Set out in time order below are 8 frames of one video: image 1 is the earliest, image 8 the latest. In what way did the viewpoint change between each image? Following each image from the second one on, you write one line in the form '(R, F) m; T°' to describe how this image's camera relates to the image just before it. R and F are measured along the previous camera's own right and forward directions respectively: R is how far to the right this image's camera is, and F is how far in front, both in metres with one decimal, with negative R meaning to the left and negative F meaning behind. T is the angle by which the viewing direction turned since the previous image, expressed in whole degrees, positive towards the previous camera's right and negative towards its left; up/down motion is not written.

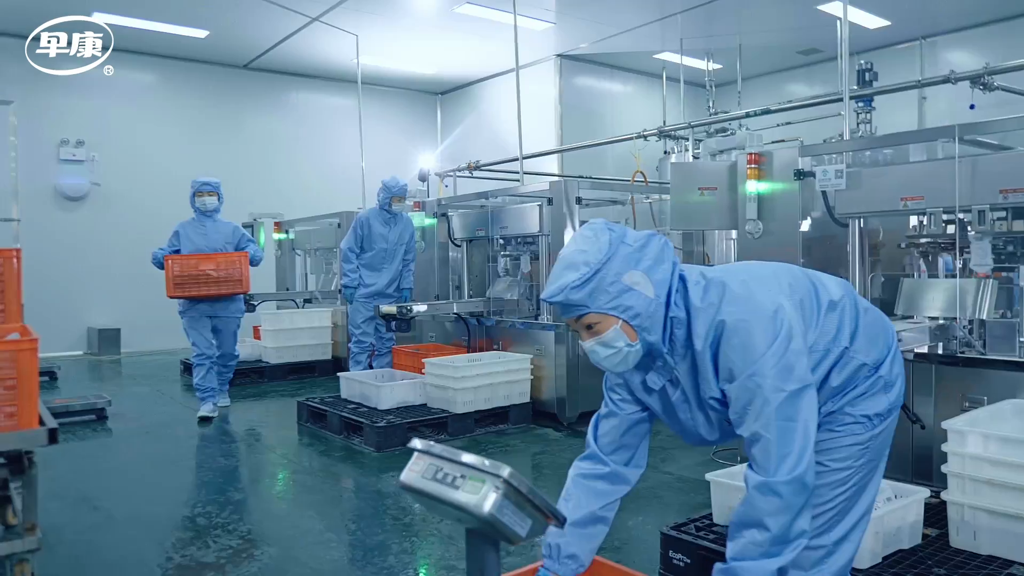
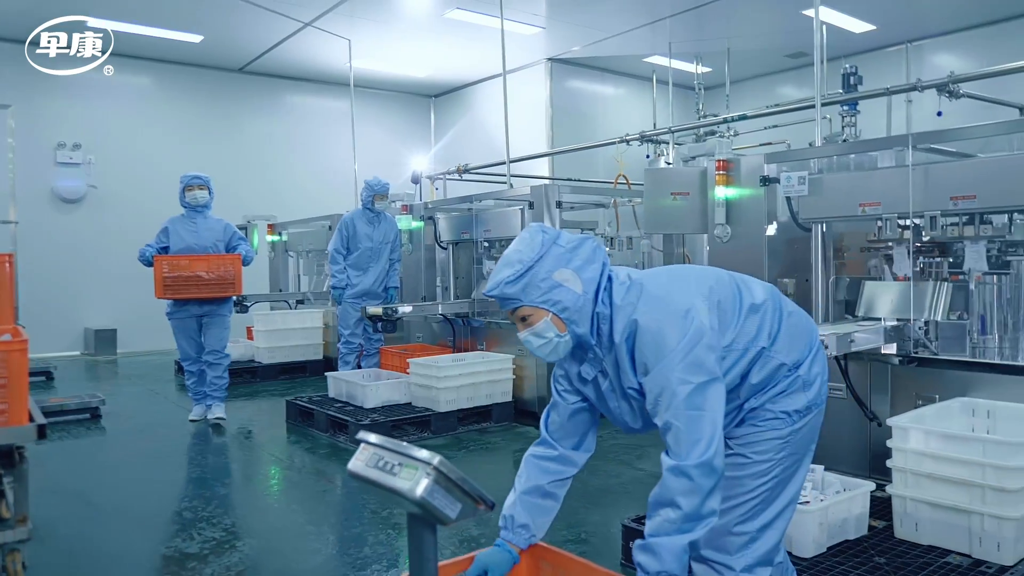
(+0.1, -0.1) m; 0°
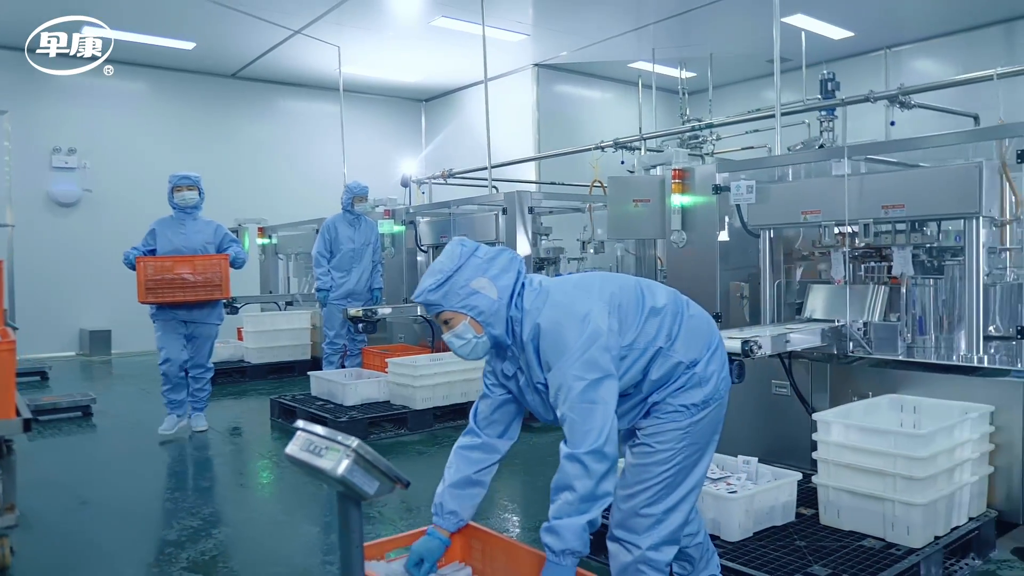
(+0.2, -0.2) m; 0°
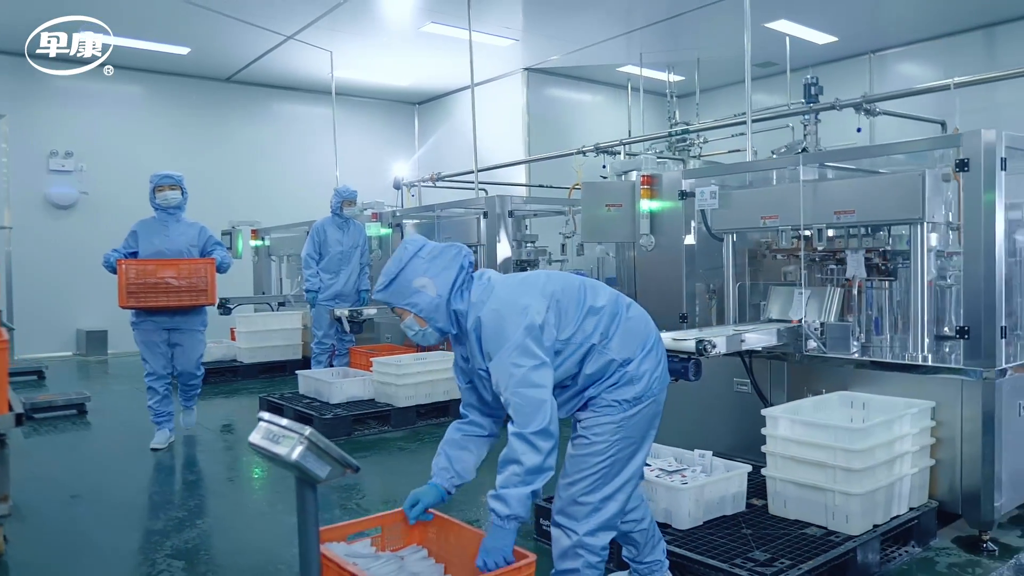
(+0.1, -0.1) m; 0°
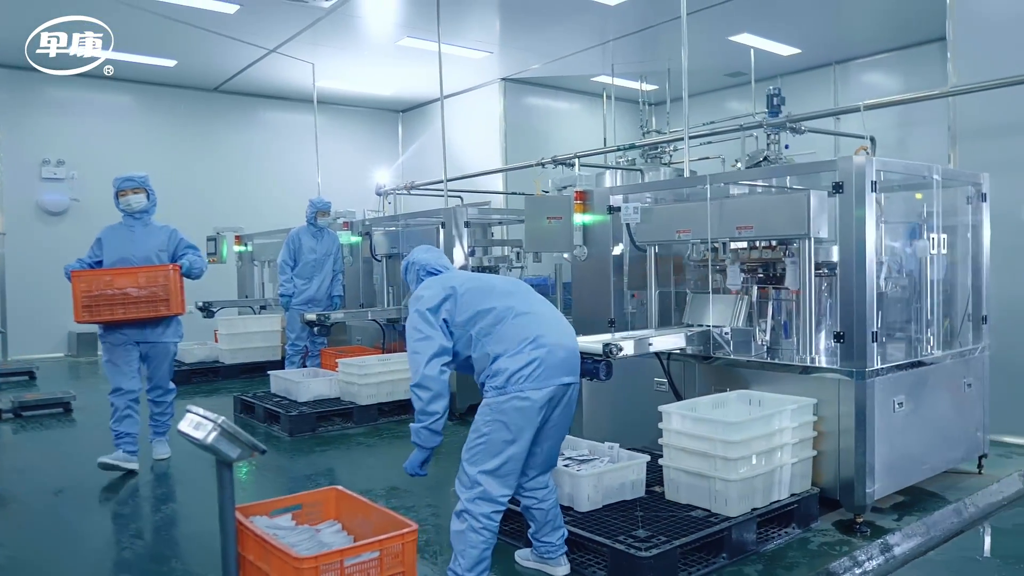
(+0.3, -0.3) m; 0°
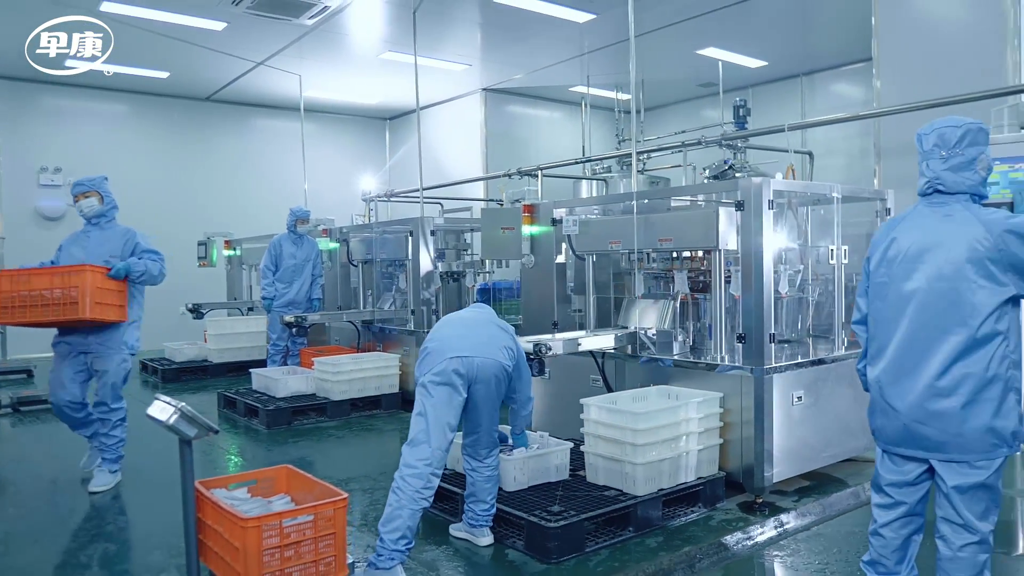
(+0.3, -0.4) m; 0°
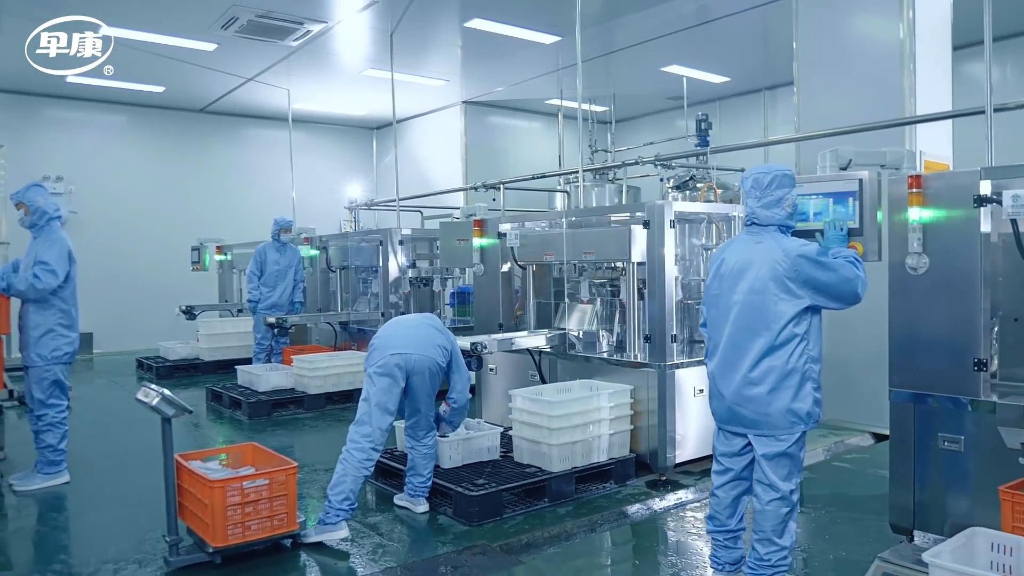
(+0.3, -0.6) m; 0°
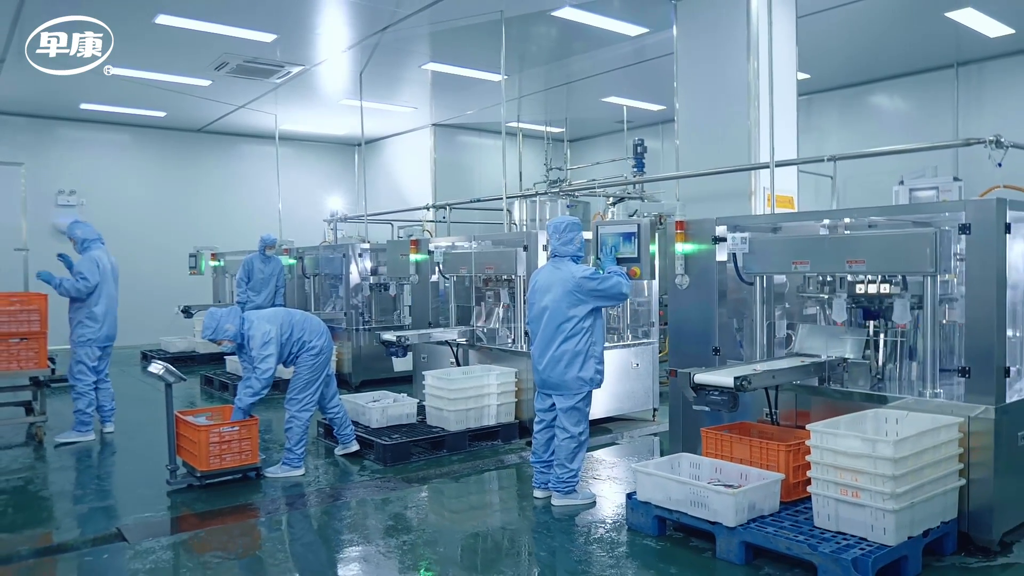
(+0.6, -1.3) m; 0°
